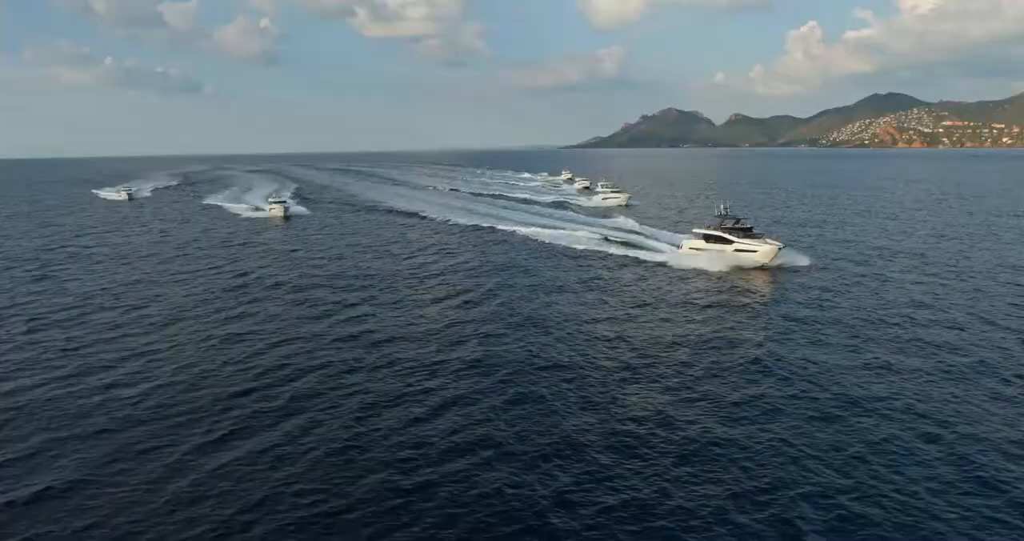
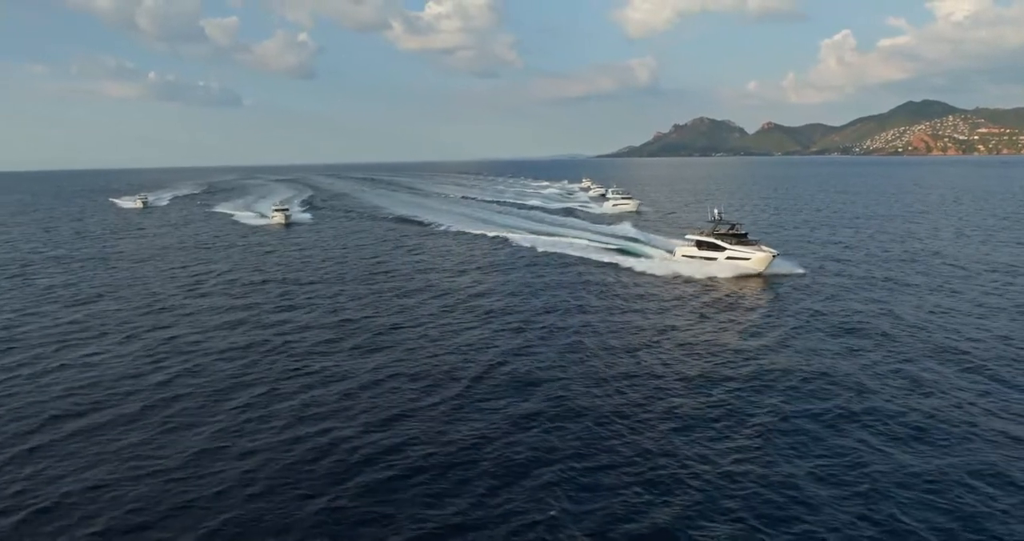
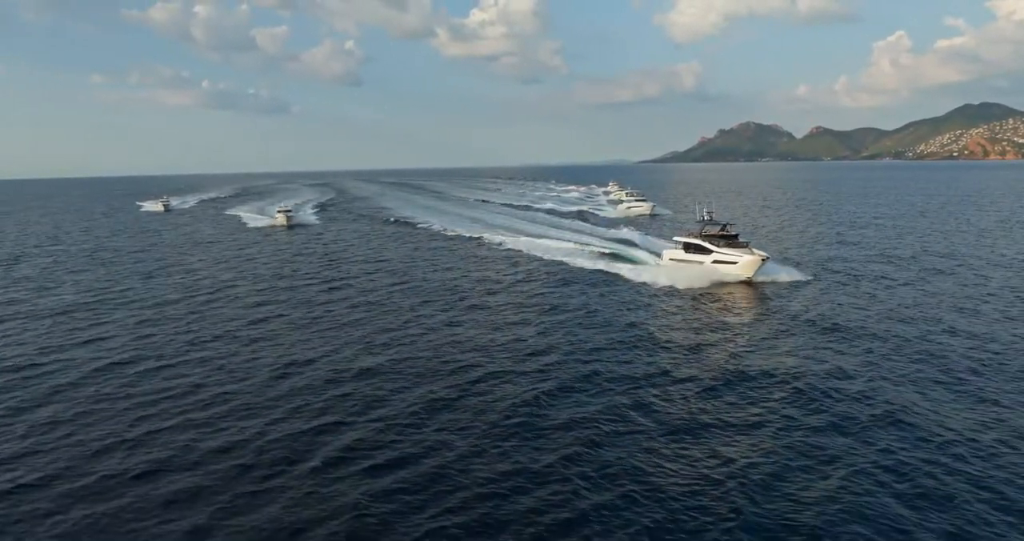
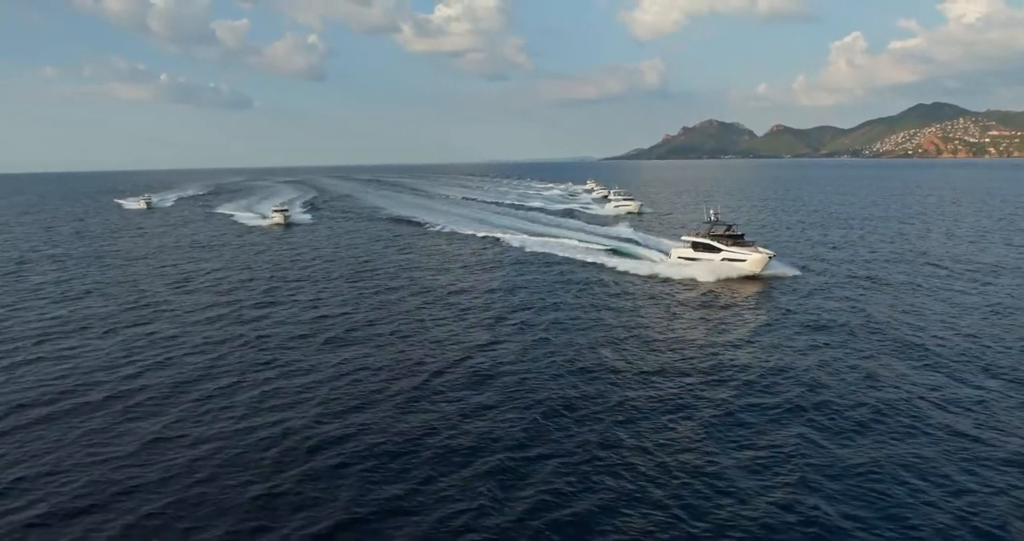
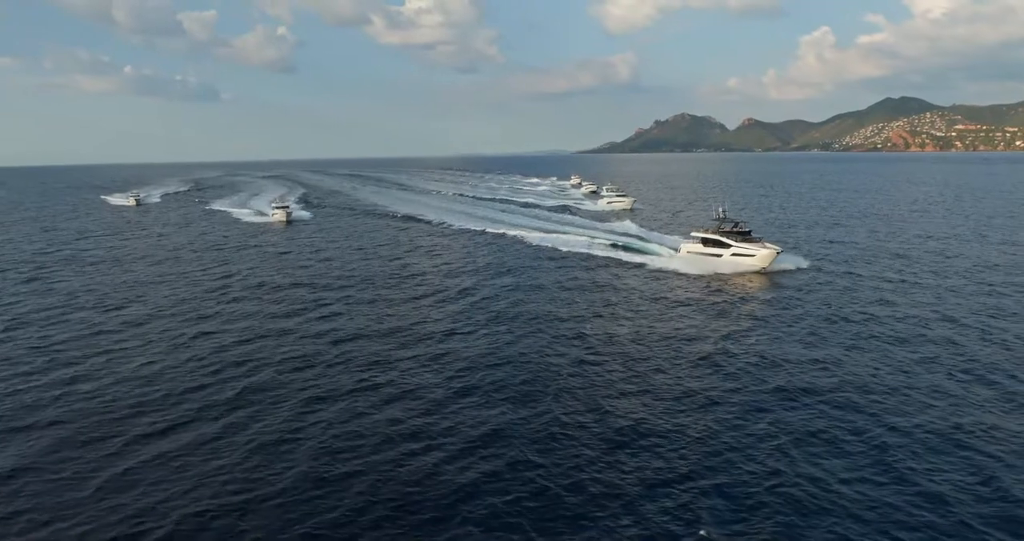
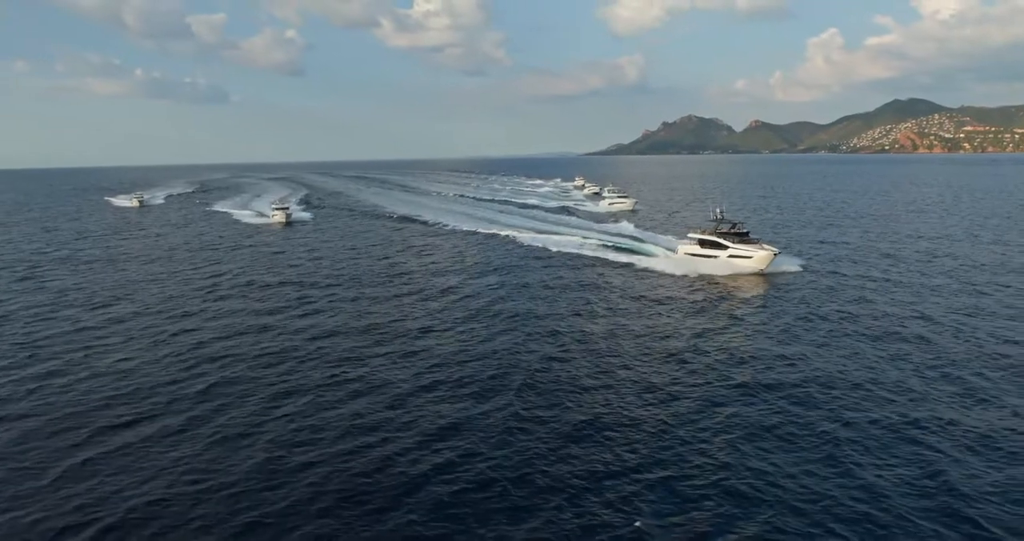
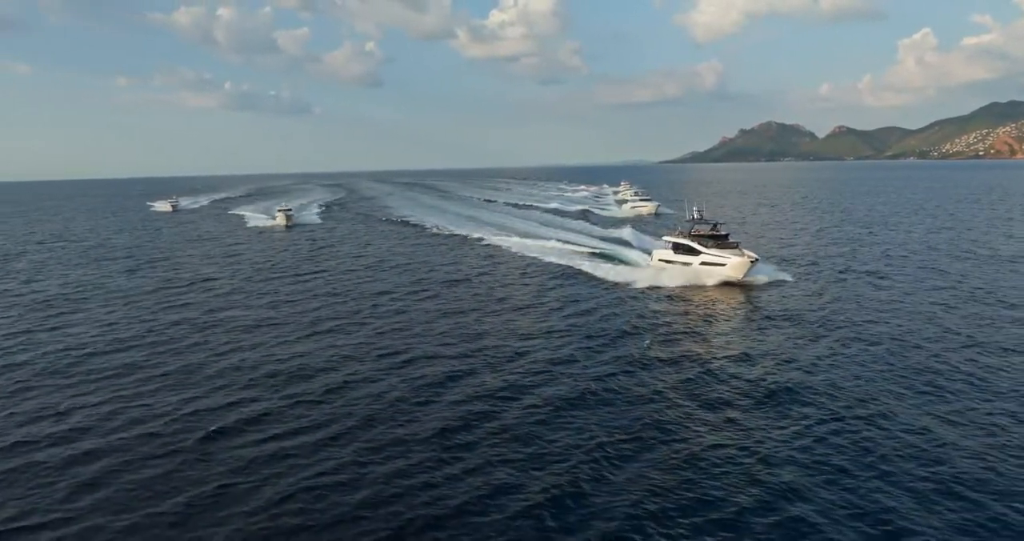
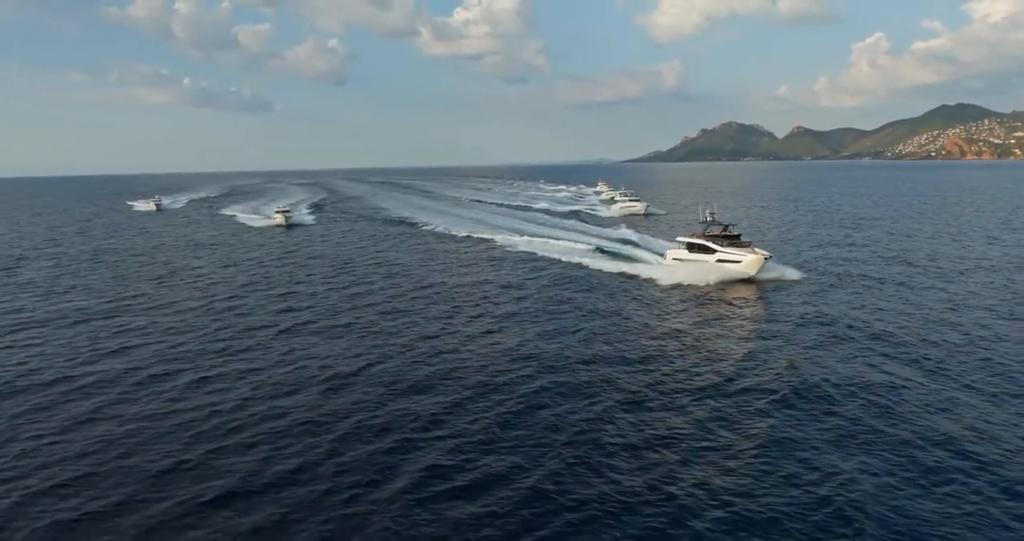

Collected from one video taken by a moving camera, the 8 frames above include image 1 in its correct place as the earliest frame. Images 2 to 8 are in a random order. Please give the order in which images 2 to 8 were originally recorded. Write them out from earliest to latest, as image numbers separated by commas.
5, 6, 2, 4, 8, 3, 7
